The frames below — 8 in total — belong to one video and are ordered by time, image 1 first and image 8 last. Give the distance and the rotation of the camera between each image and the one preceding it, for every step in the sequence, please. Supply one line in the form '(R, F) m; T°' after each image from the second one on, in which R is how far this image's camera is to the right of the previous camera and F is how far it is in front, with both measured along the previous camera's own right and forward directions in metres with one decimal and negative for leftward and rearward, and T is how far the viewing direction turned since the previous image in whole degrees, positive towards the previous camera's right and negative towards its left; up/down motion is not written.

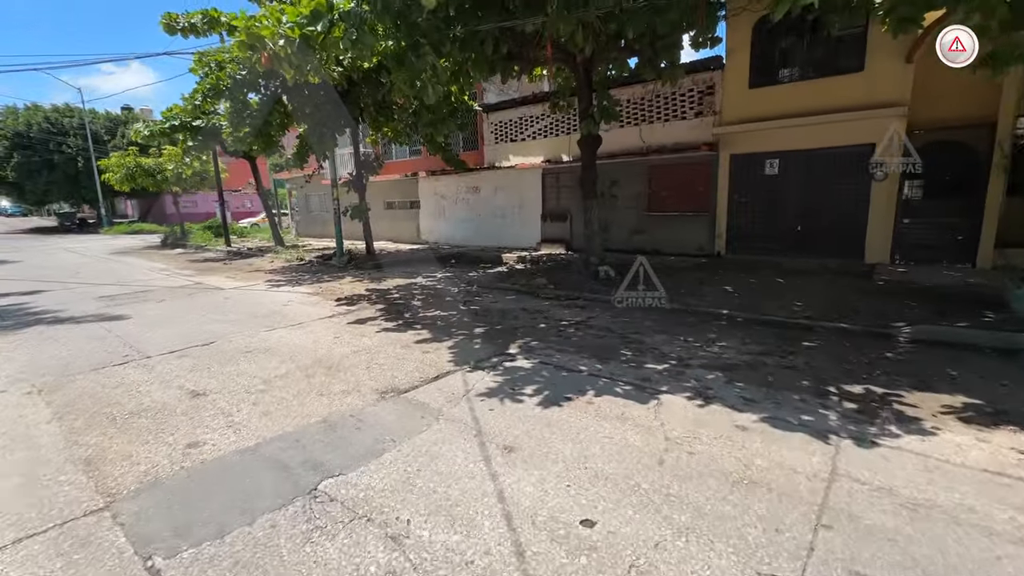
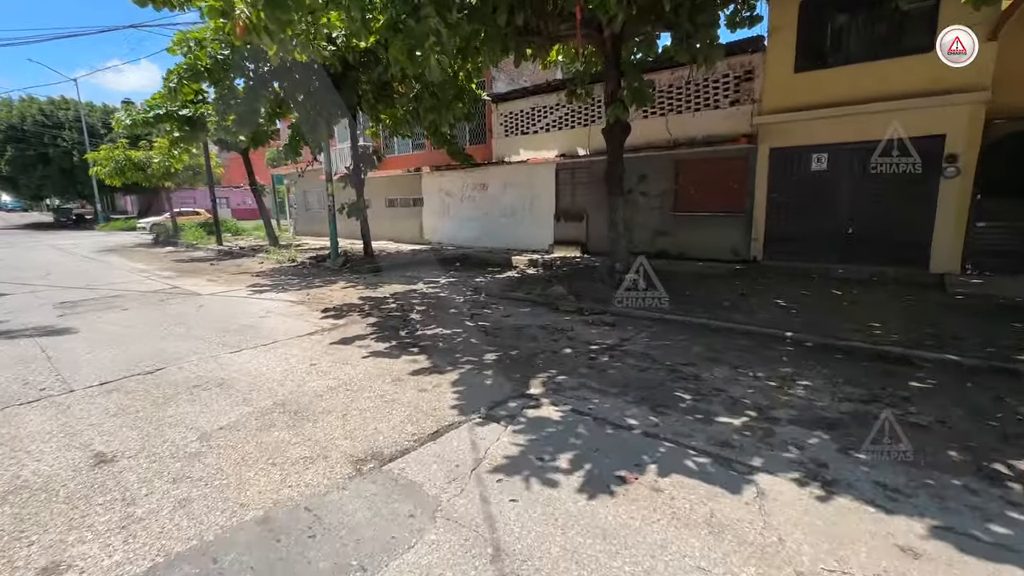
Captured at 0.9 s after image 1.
(-0.2, +1.2) m; -1°
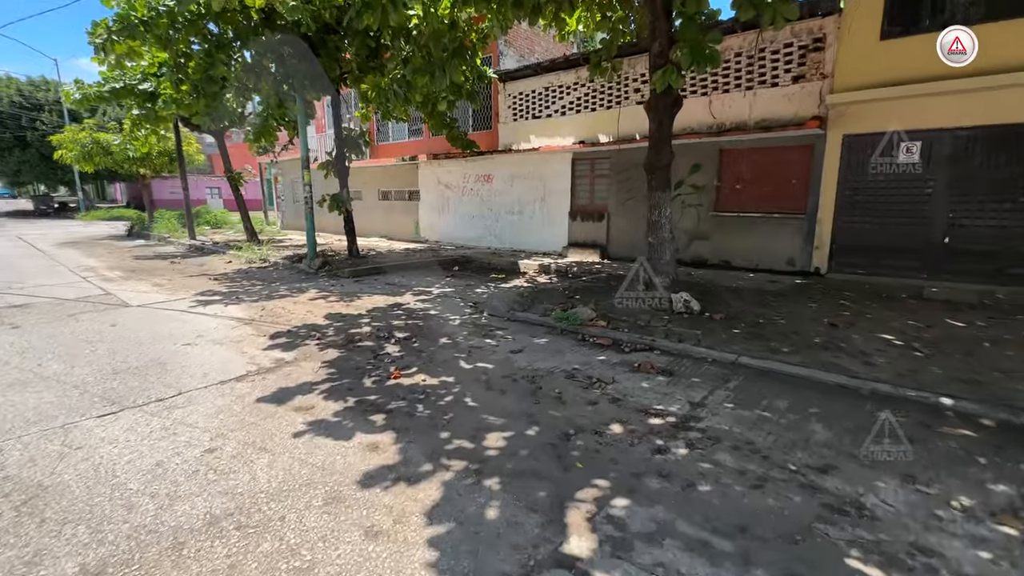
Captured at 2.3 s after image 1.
(-0.1, +1.9) m; 0°
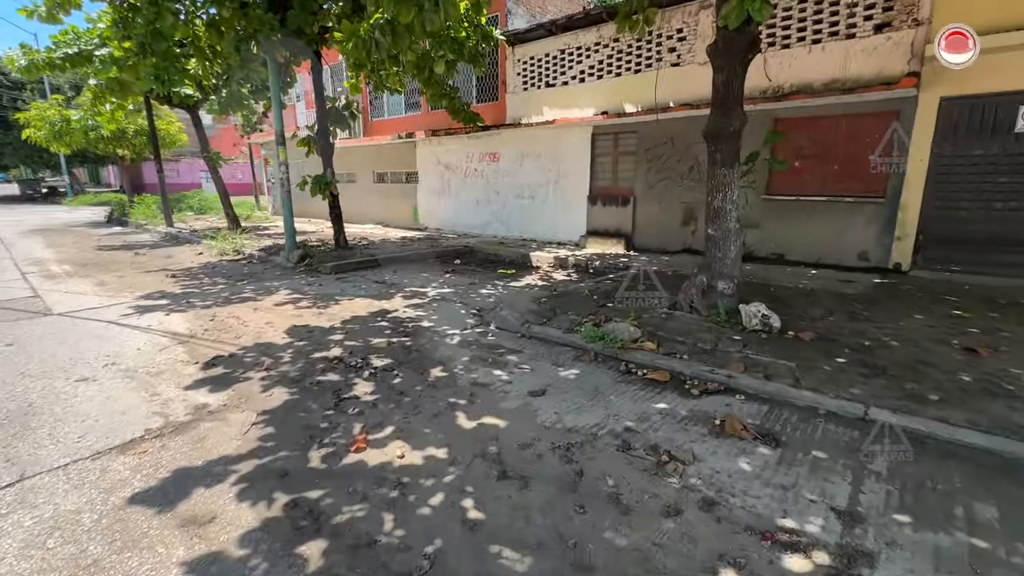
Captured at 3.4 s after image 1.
(-0.1, +1.5) m; -1°
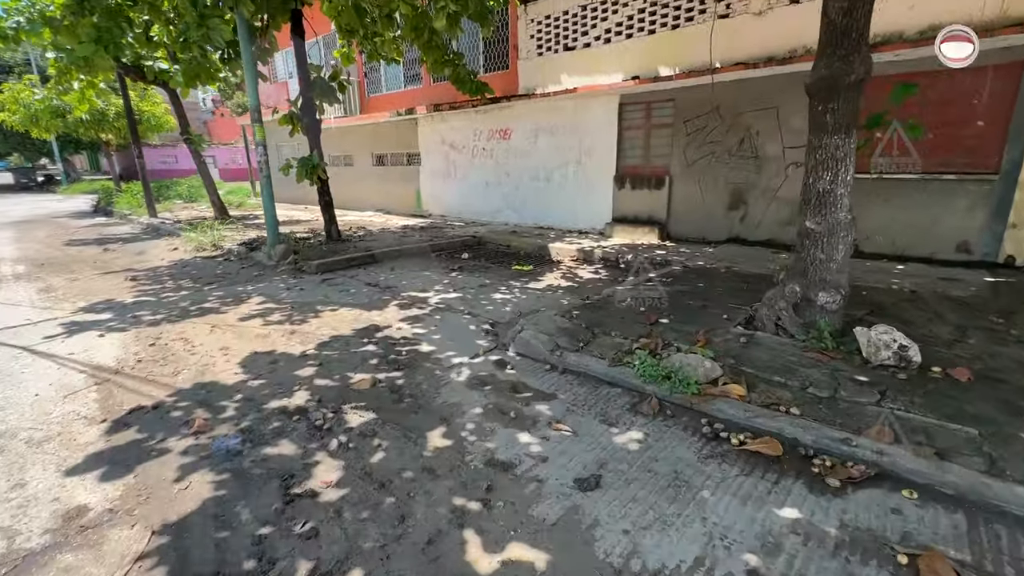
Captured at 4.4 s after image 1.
(-0.1, +1.3) m; -1°
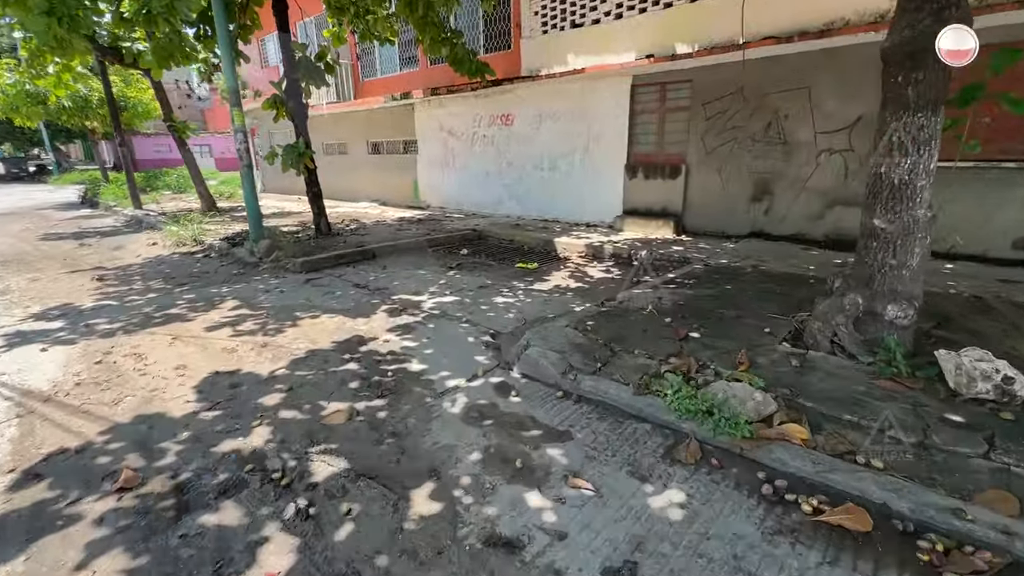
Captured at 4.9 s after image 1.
(0.0, +0.6) m; 0°
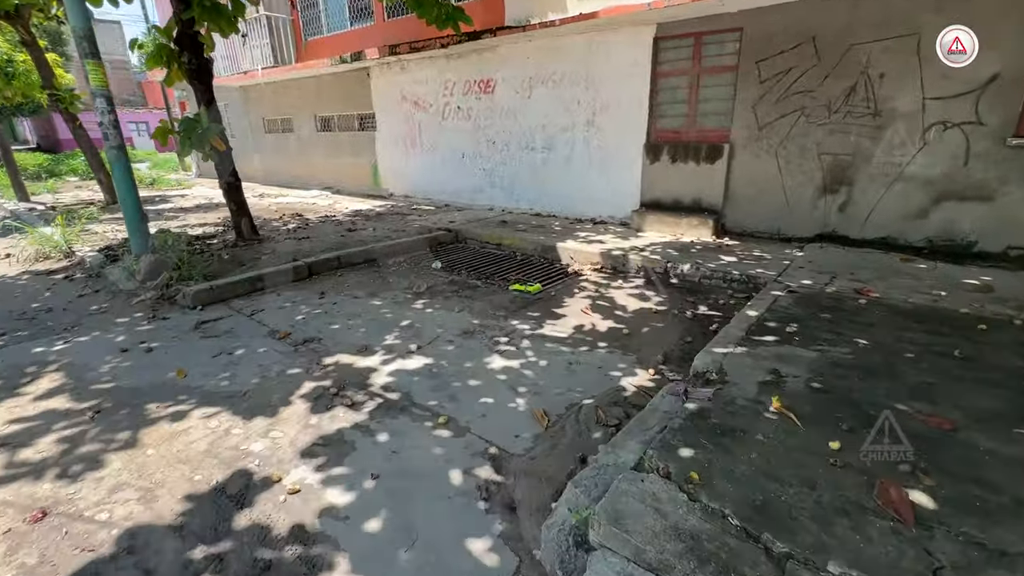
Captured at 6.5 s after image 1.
(-0.2, +2.0) m; +3°
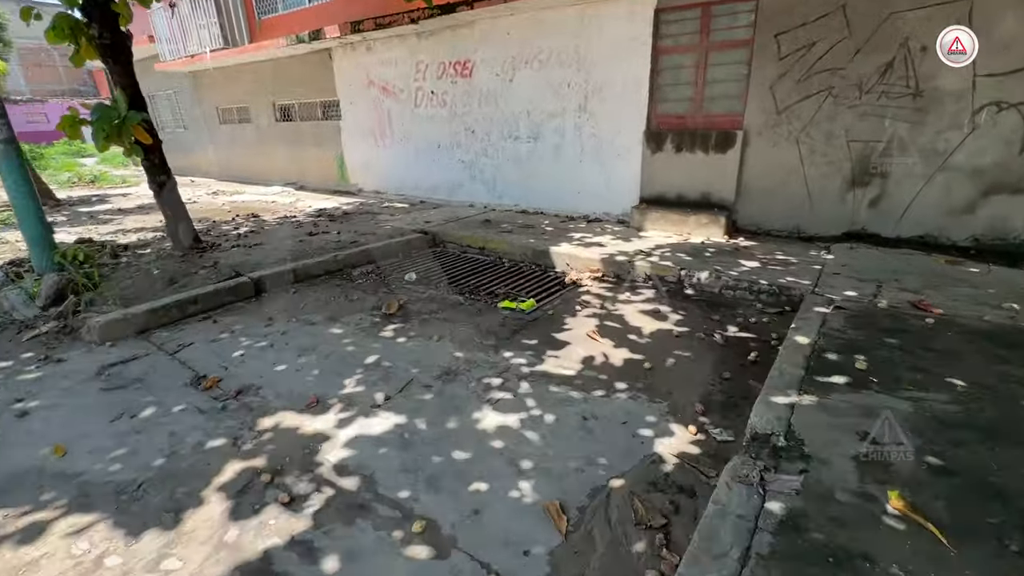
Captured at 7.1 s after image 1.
(-0.1, +0.8) m; +2°
